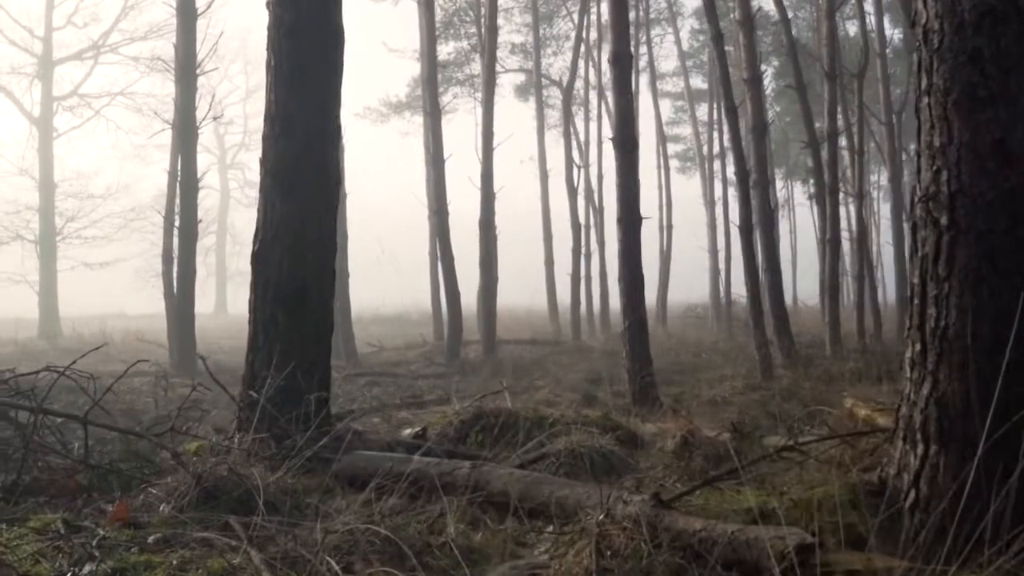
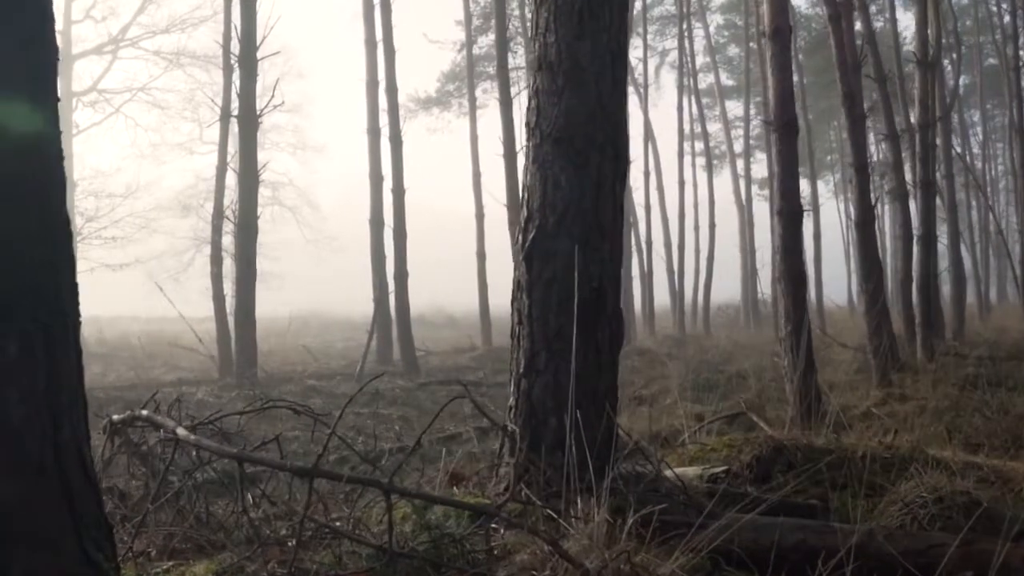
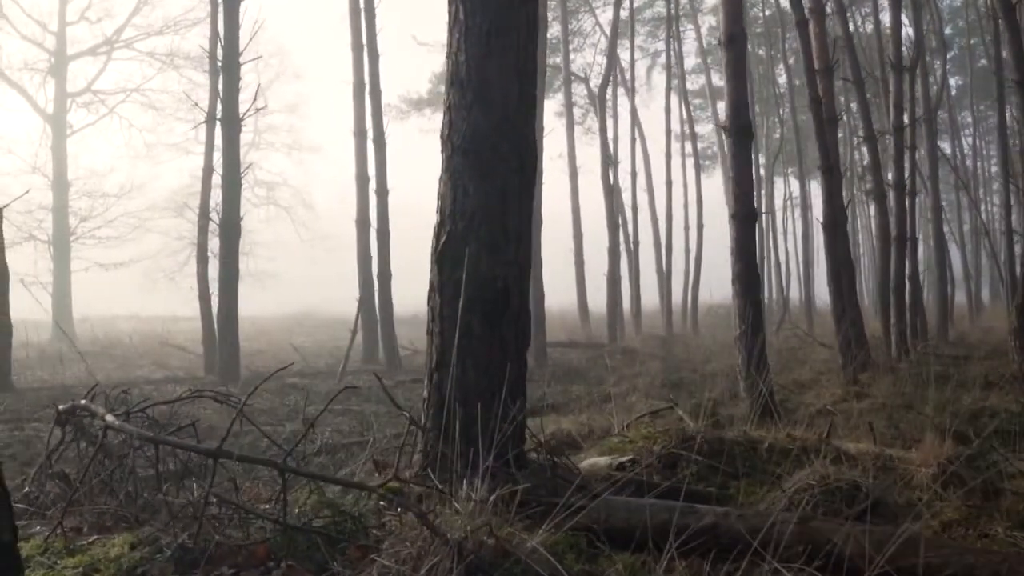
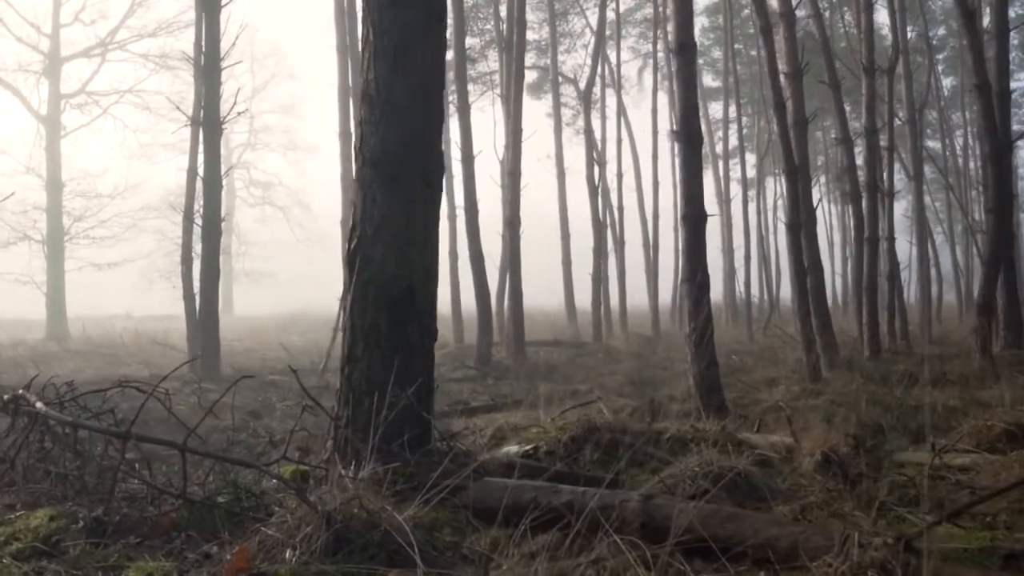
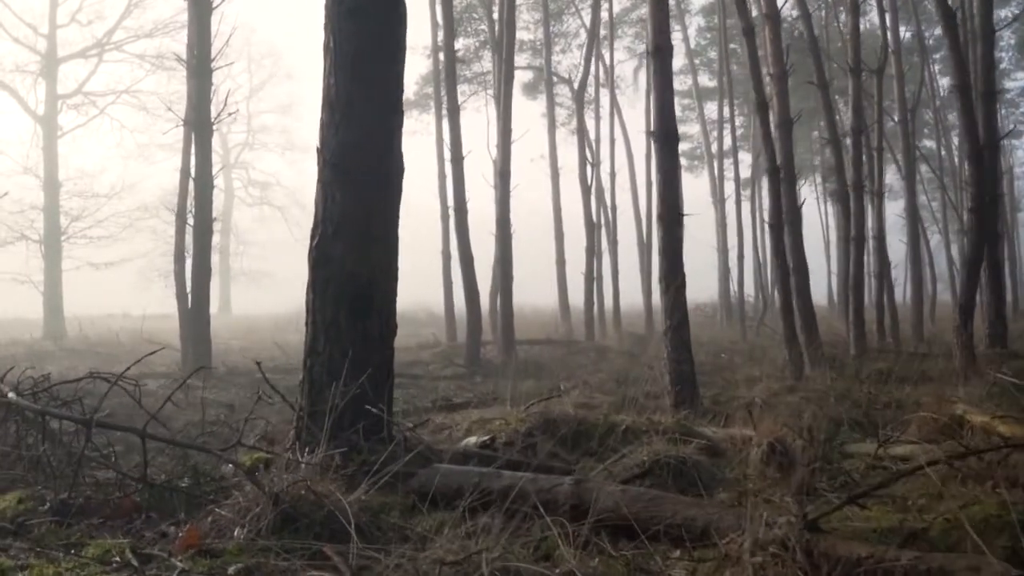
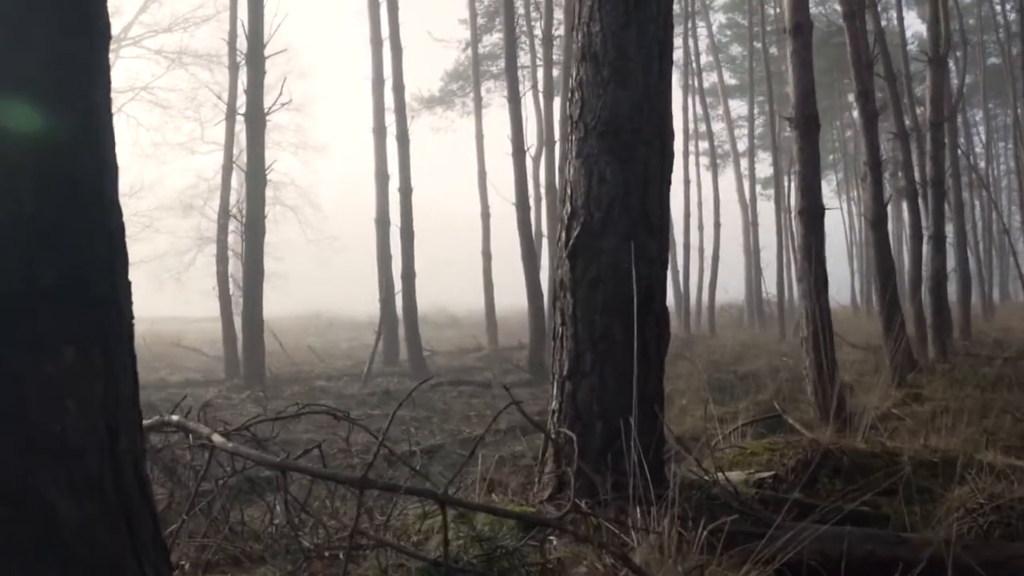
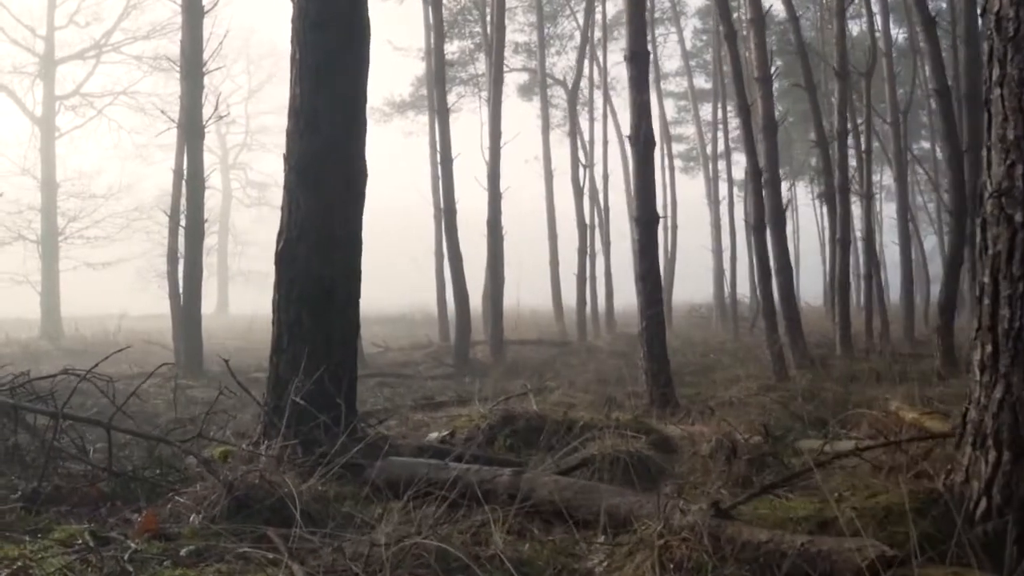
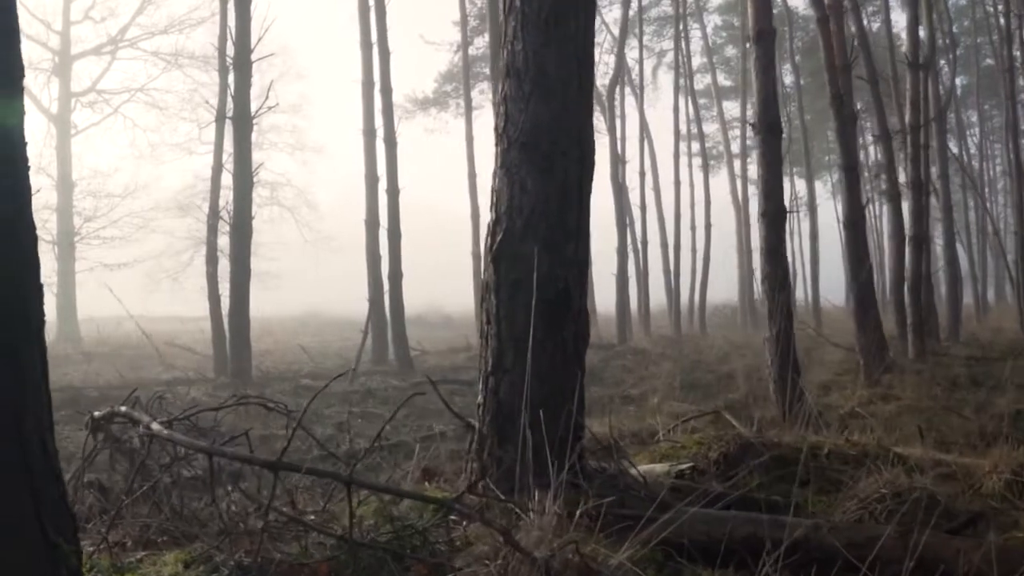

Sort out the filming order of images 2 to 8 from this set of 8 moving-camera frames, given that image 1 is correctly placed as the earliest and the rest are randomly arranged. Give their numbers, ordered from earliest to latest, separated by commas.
7, 5, 4, 3, 8, 2, 6
